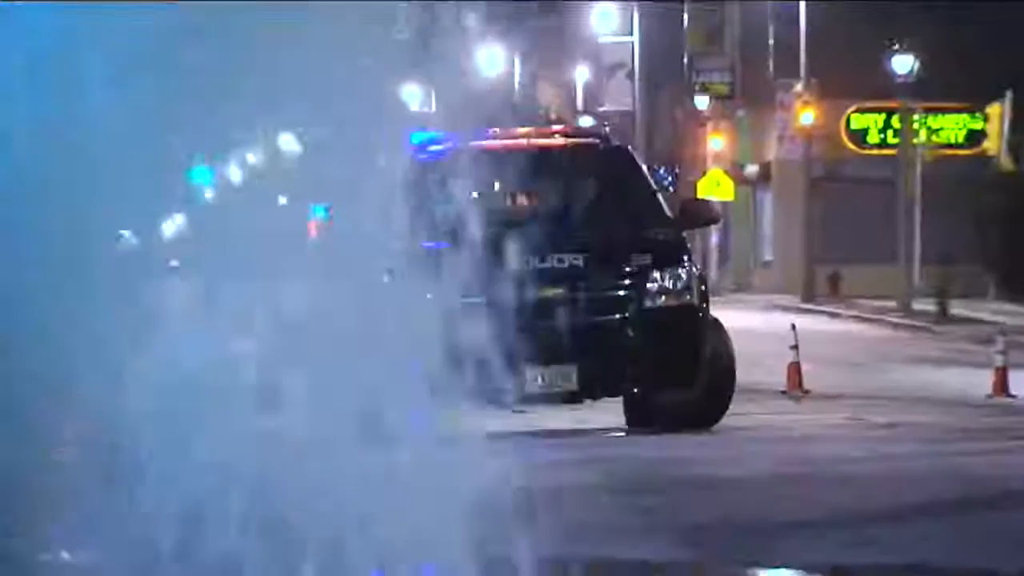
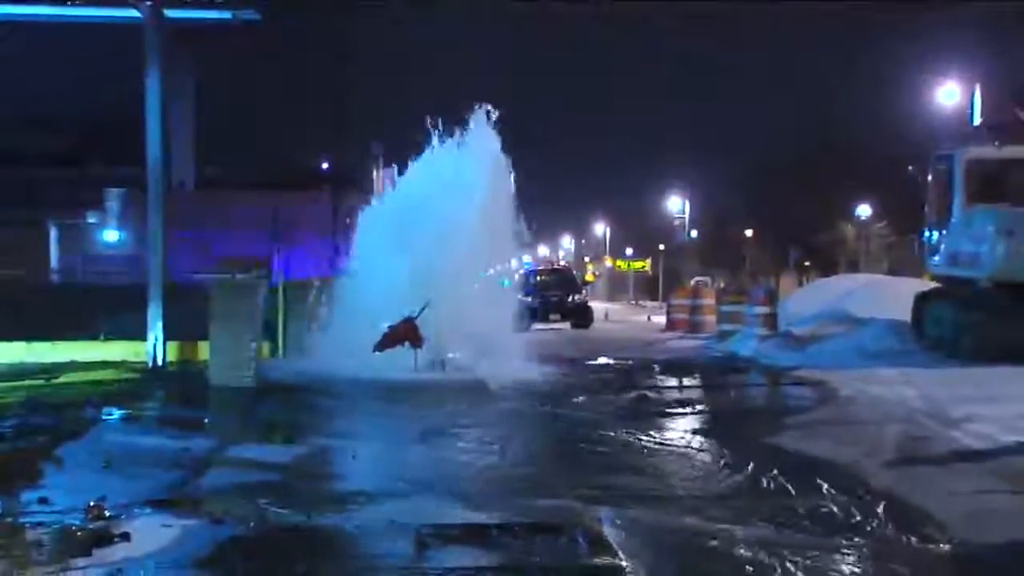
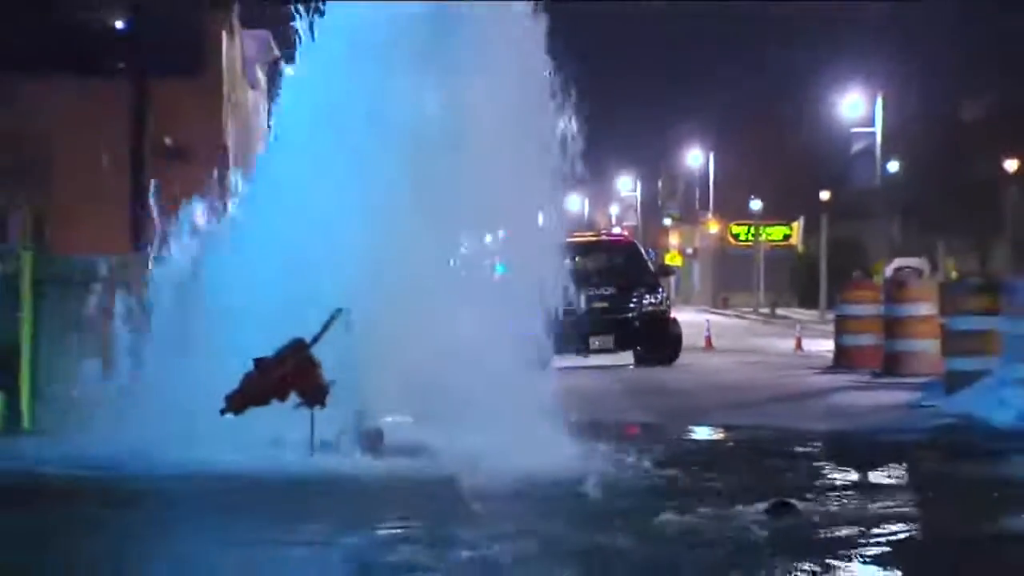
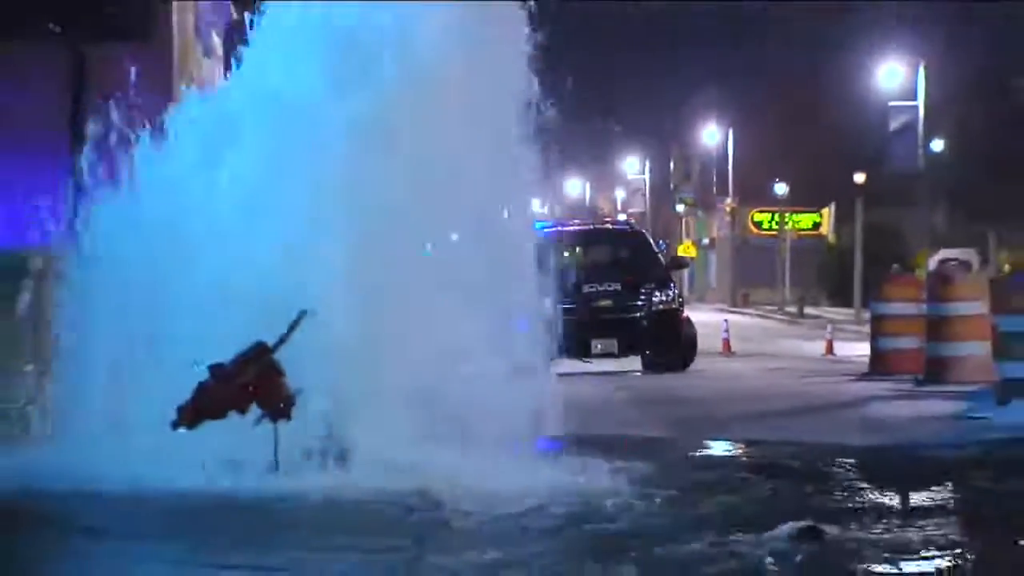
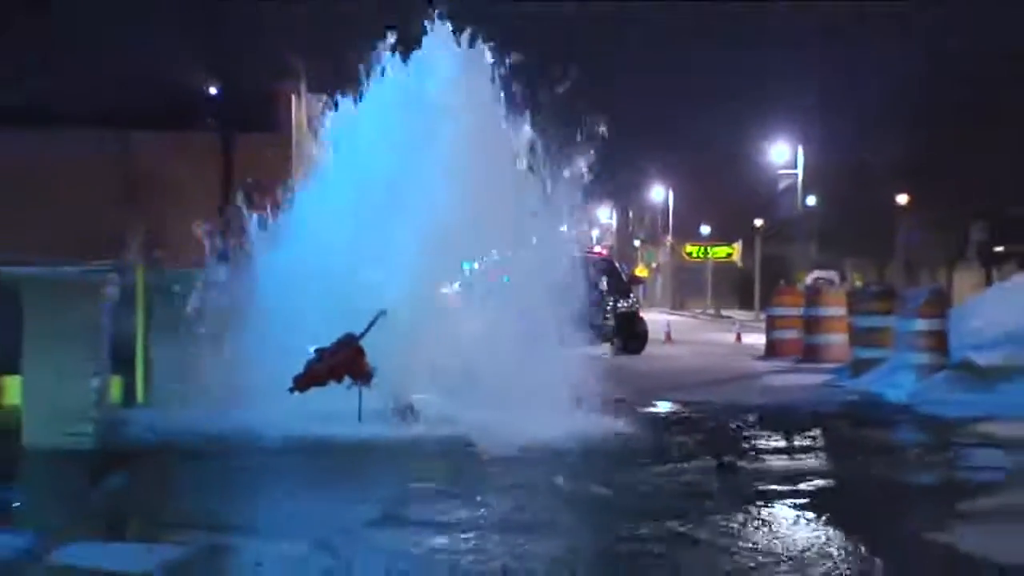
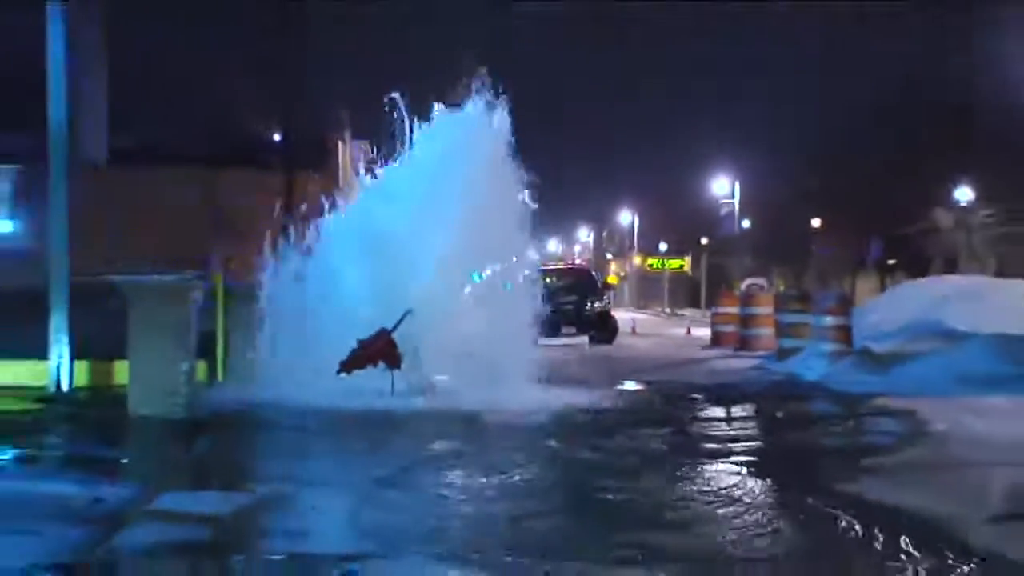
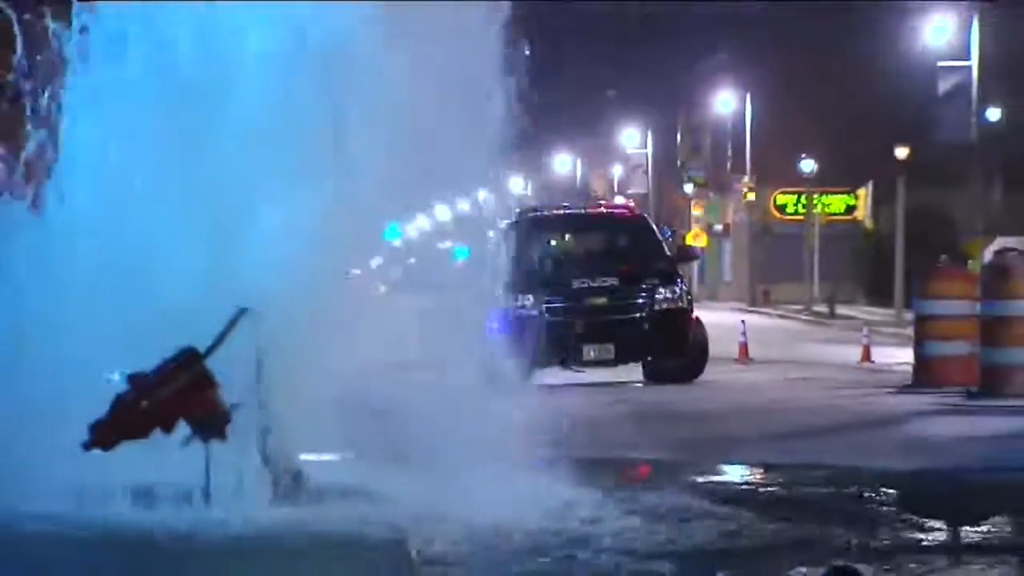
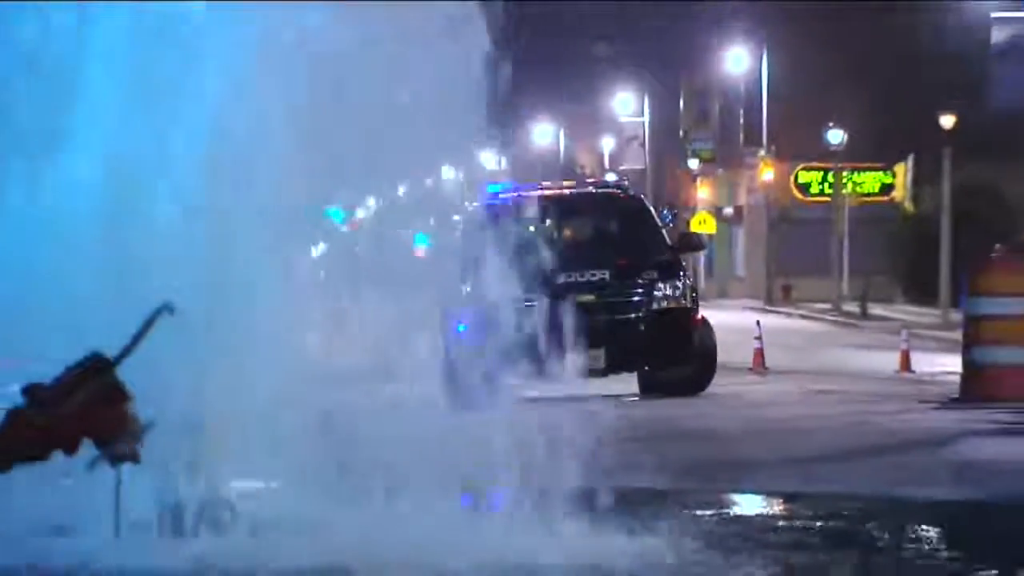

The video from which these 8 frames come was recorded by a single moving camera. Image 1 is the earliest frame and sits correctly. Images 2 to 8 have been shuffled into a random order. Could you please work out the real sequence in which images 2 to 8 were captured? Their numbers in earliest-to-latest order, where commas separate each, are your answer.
8, 7, 4, 3, 5, 6, 2
